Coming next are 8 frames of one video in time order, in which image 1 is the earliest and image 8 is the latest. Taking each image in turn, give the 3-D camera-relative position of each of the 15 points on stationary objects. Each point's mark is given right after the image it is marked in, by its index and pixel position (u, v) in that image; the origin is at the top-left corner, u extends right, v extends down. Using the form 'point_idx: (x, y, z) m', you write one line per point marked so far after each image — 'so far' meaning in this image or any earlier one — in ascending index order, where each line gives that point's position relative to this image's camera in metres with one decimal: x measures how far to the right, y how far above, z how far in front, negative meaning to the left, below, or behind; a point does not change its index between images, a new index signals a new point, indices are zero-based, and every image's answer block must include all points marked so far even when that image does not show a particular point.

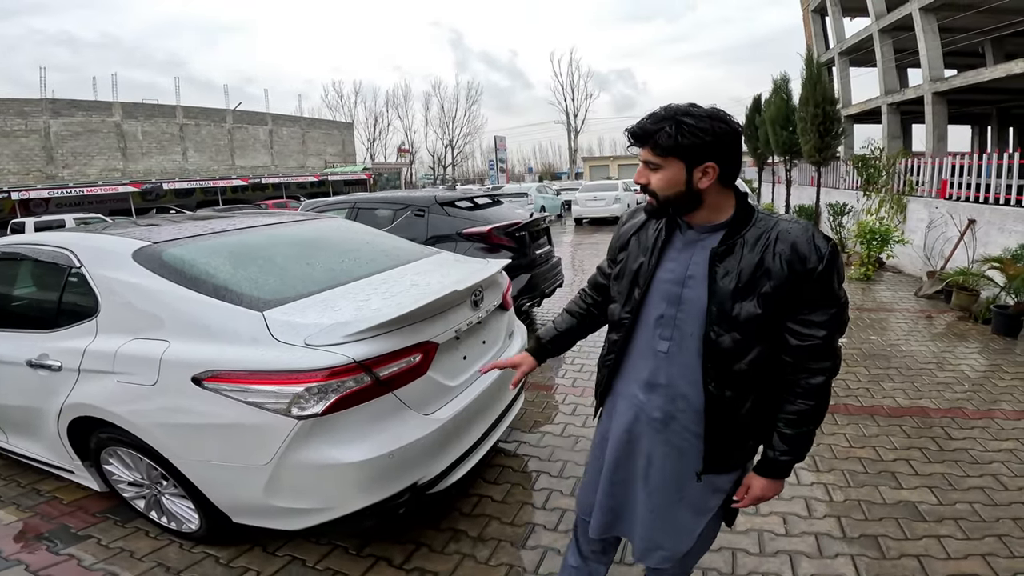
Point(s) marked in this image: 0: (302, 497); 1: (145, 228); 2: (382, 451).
0: (-0.8, -0.7, +2.2) m
1: (-1.9, +0.3, +3.3) m
2: (-0.5, -0.6, +2.2) m
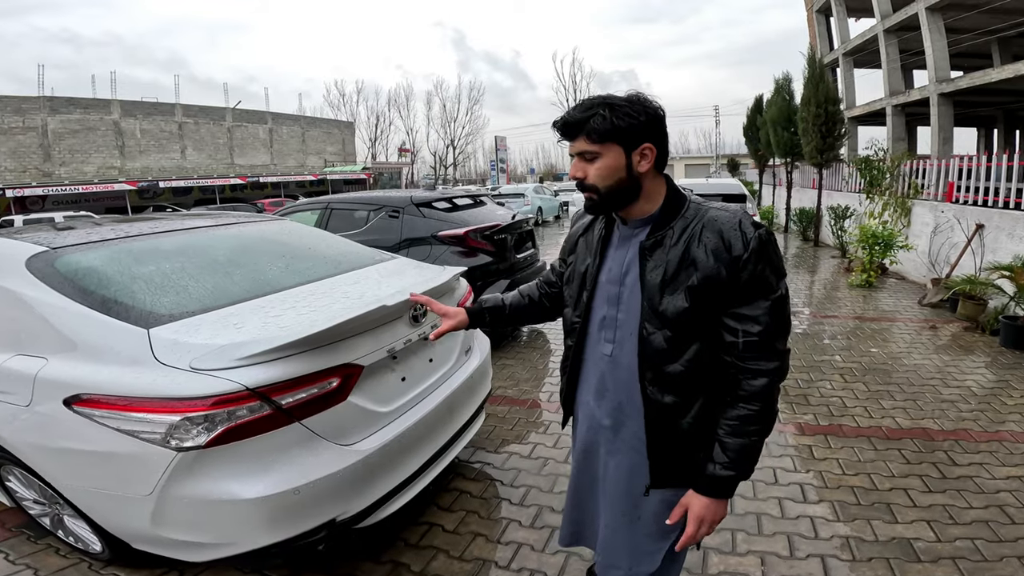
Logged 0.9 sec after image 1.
0: (-1.0, -0.8, +1.9) m
1: (-2.2, +0.3, +2.9) m
2: (-0.7, -0.6, +1.9) m
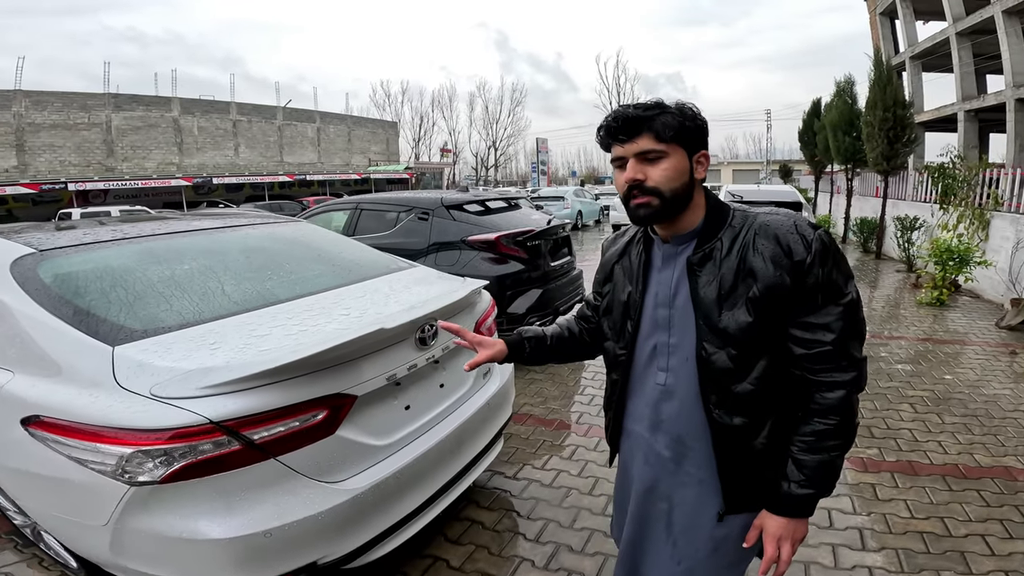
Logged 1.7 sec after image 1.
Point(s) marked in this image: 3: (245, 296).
0: (-1.0, -0.8, +1.6) m
1: (-2.0, +0.3, +2.8) m
2: (-0.7, -0.7, +1.6) m
3: (-1.0, 0.0, +2.3) m
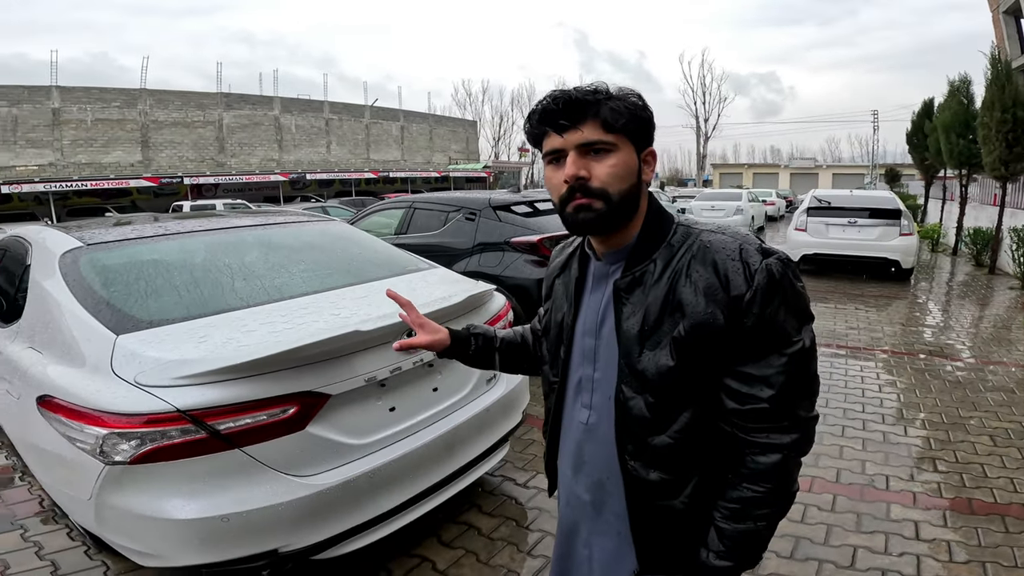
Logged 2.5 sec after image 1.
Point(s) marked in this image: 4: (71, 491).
0: (-1.1, -0.8, +1.8) m
1: (-2.0, +0.3, +3.0) m
2: (-0.9, -0.7, +1.7) m
3: (-1.0, 0.0, +2.4) m
4: (-1.3, -0.7, +1.8) m
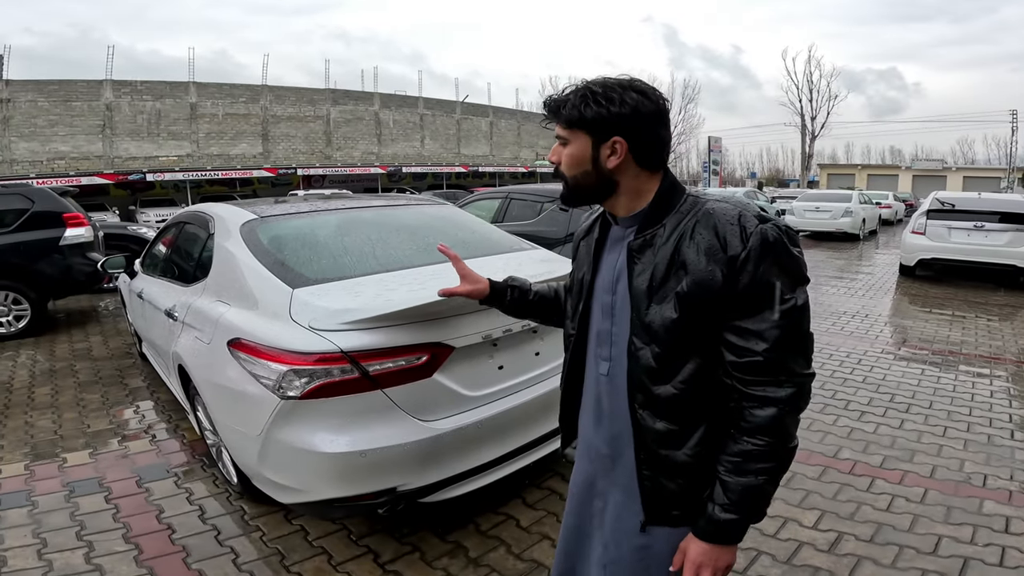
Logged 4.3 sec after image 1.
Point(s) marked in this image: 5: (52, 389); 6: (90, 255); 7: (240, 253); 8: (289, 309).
0: (-0.8, -0.7, +2.2) m
1: (-1.4, +0.5, +3.5) m
2: (-0.5, -0.5, +2.1) m
3: (-0.6, +0.1, +2.8) m
4: (-1.0, -0.5, +2.3) m
5: (-3.8, -0.8, +5.0) m
6: (-5.4, +0.4, +7.7) m
7: (-1.2, +0.2, +2.7) m
8: (-0.8, -0.1, +2.3) m
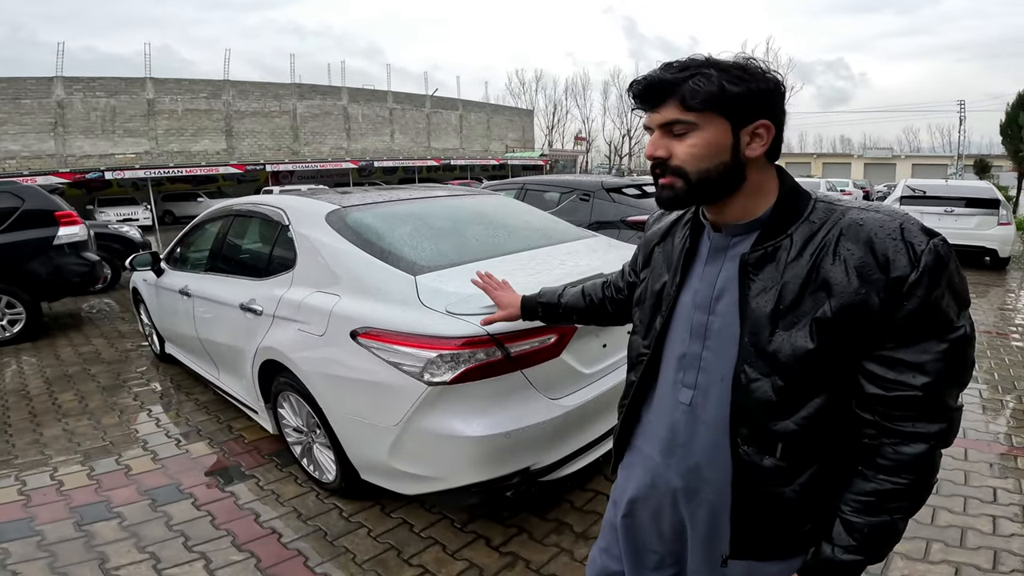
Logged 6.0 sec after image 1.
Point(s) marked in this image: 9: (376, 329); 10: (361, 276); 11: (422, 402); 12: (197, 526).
0: (-0.3, -0.6, +2.2) m
1: (-1.1, +0.6, +3.5) m
2: (-0.1, -0.5, +2.1) m
3: (-0.1, +0.2, +2.8) m
4: (-0.5, -0.5, +2.3) m
5: (-3.5, -0.8, +4.8) m
6: (-5.3, +0.4, +7.4) m
7: (-0.8, +0.2, +2.7) m
8: (-0.4, 0.0, +2.3) m
9: (-0.5, -0.2, +2.3) m
10: (-0.6, 0.0, +2.5) m
11: (-0.3, -0.4, +2.1) m
12: (-1.4, -1.0, +2.6) m
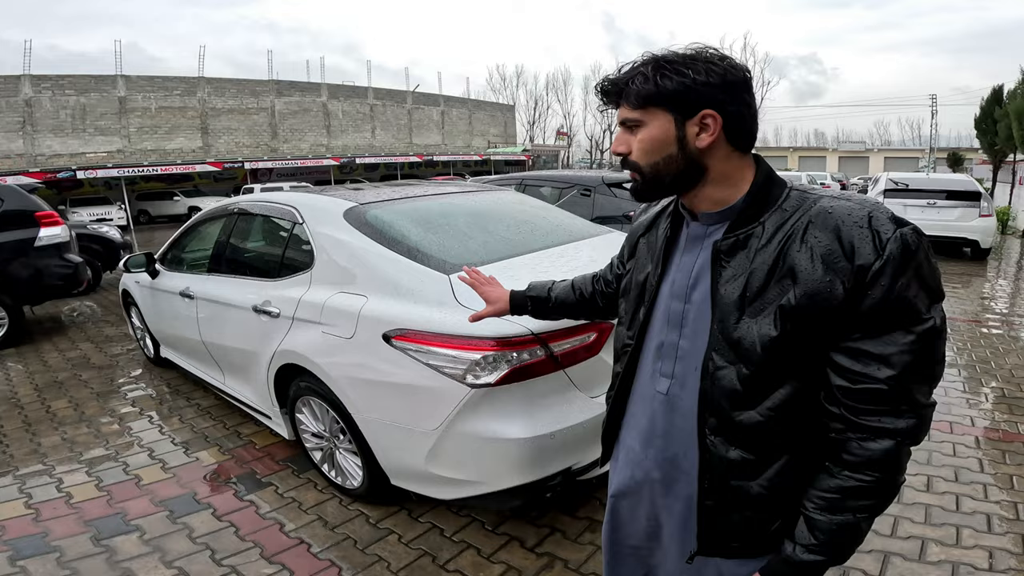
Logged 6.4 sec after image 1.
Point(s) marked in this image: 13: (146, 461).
0: (-0.2, -0.6, +2.1) m
1: (-1.0, +0.6, +3.4) m
2: (+0.1, -0.5, +2.1) m
3: (0.0, +0.2, +2.7) m
4: (-0.4, -0.5, +2.2) m
5: (-3.5, -0.9, +4.7) m
6: (-5.3, +0.4, +7.2) m
7: (-0.7, +0.2, +2.6) m
8: (-0.2, 0.0, +2.2) m
9: (-0.4, -0.2, +2.2) m
10: (-0.5, 0.0, +2.4) m
11: (-0.2, -0.4, +2.1) m
12: (-1.2, -1.1, +2.5) m
13: (-2.1, -1.0, +3.3) m
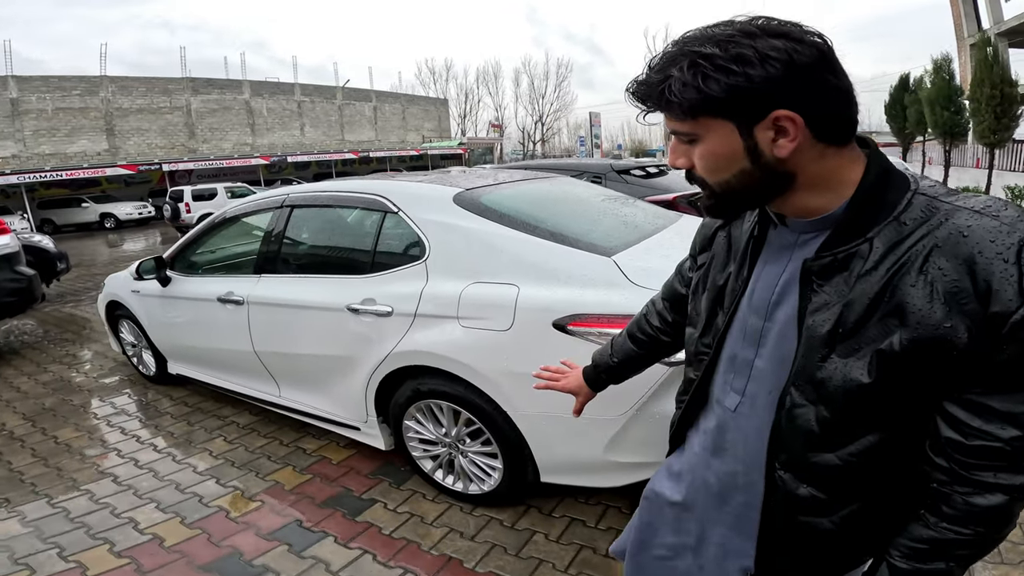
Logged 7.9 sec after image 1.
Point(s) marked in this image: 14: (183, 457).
0: (+0.5, -0.6, +2.1) m
1: (-0.5, +0.6, +3.2) m
2: (+0.8, -0.4, +2.0) m
3: (+0.5, +0.3, +2.7) m
4: (+0.3, -0.4, +2.1) m
5: (-3.1, -1.0, +4.2) m
6: (-5.3, +0.2, +6.4) m
7: (-0.1, +0.2, +2.5) m
8: (+0.4, 0.0, +2.1) m
9: (+0.2, -0.1, +2.1) m
10: (+0.1, +0.1, +2.3) m
11: (+0.5, -0.3, +2.0) m
12: (-0.6, -1.0, +2.3) m
13: (-1.5, -1.0, +3.0) m
14: (-1.9, -1.0, +3.5) m
